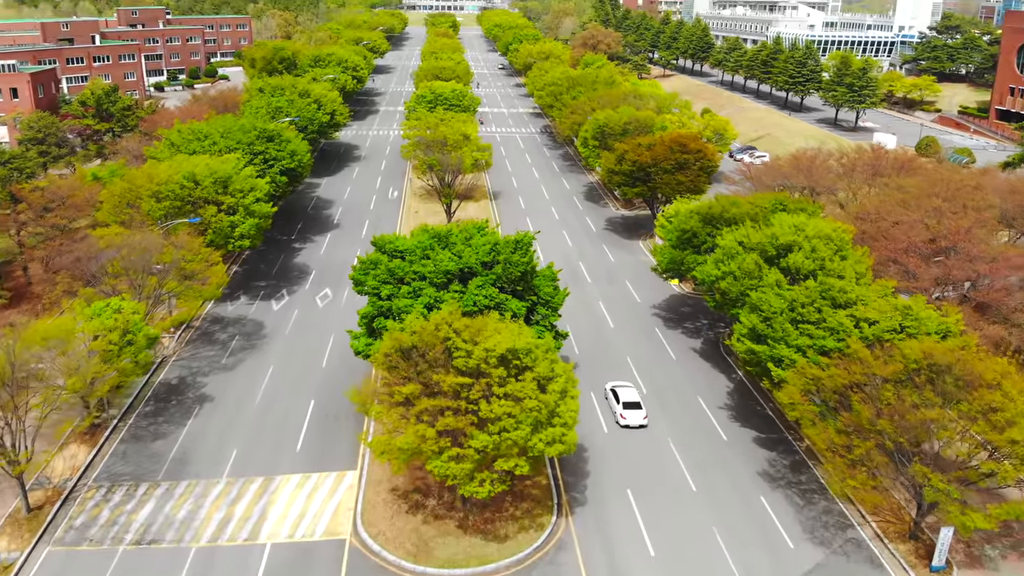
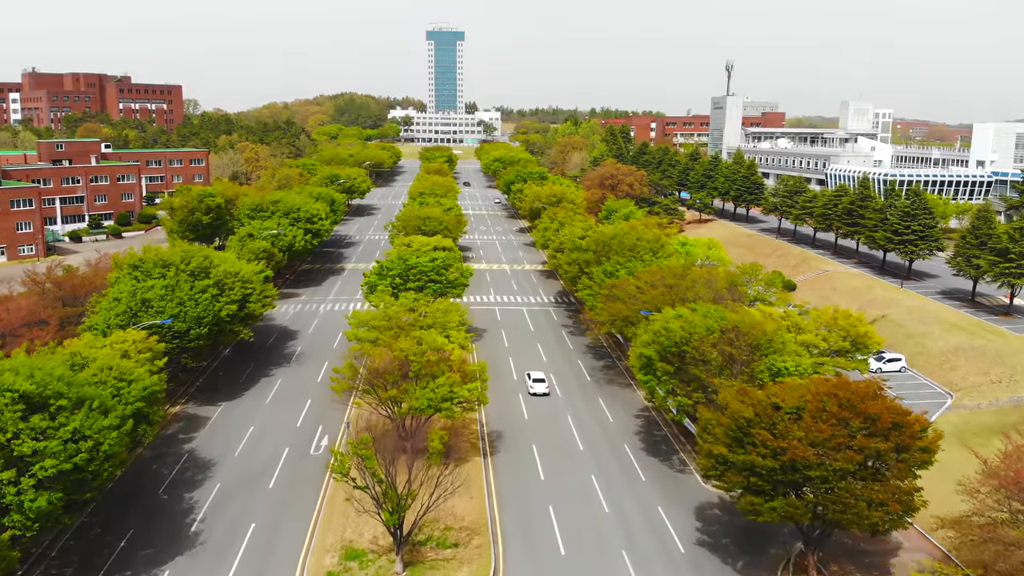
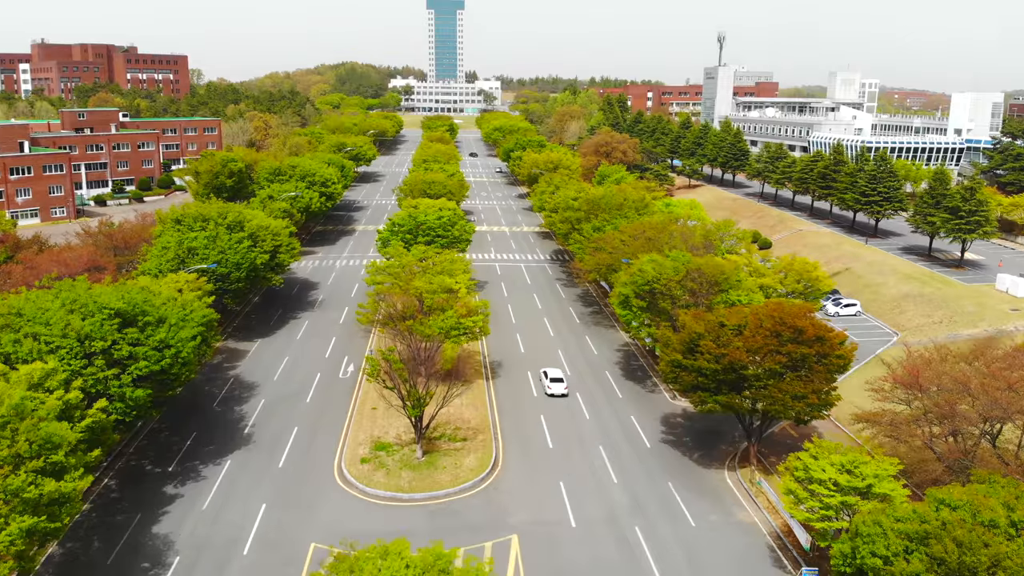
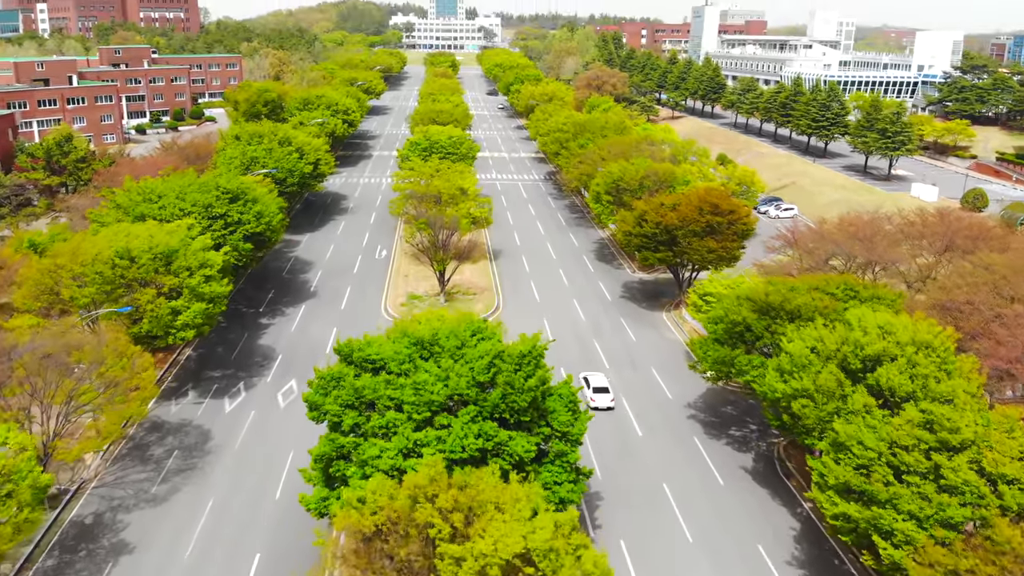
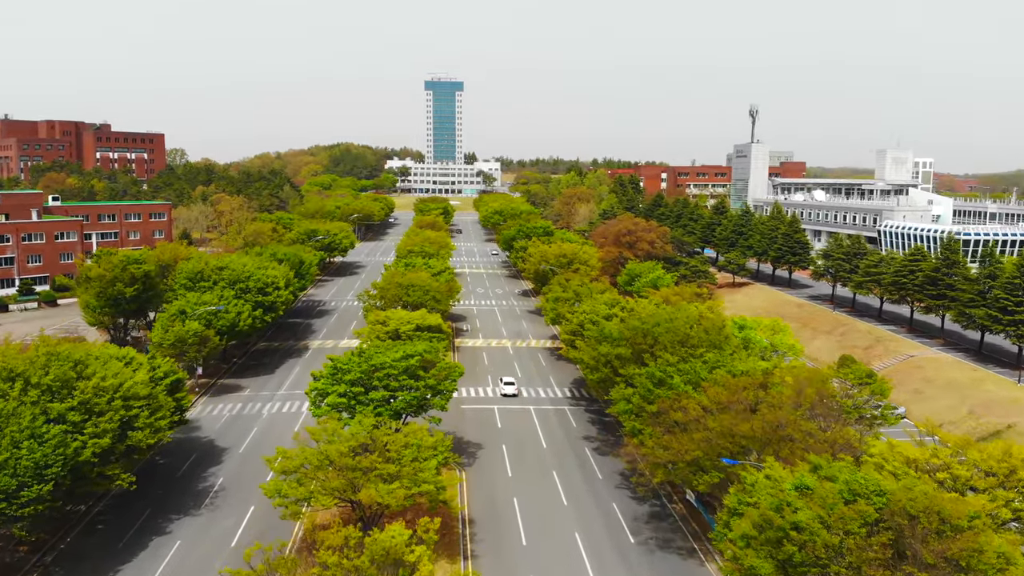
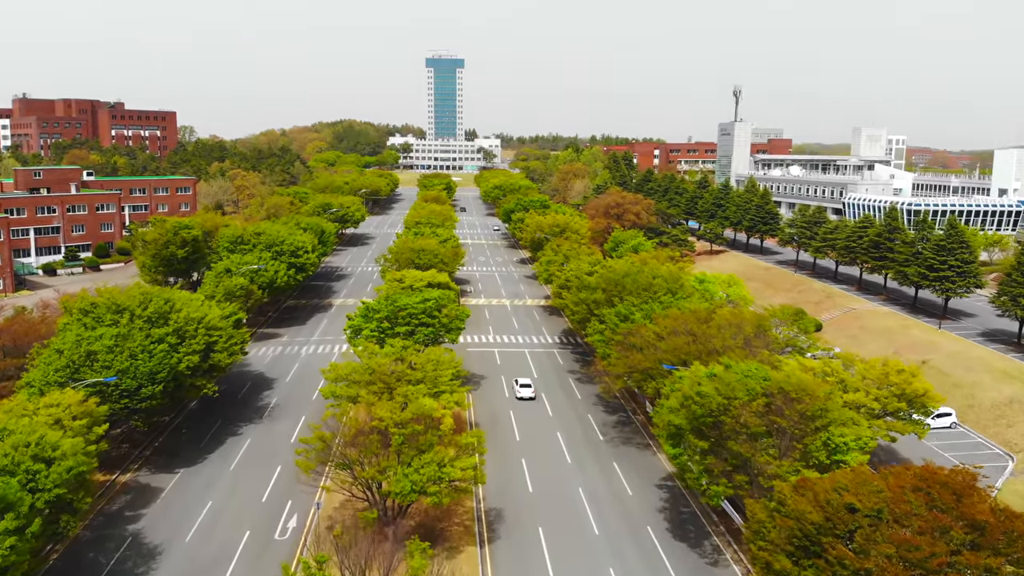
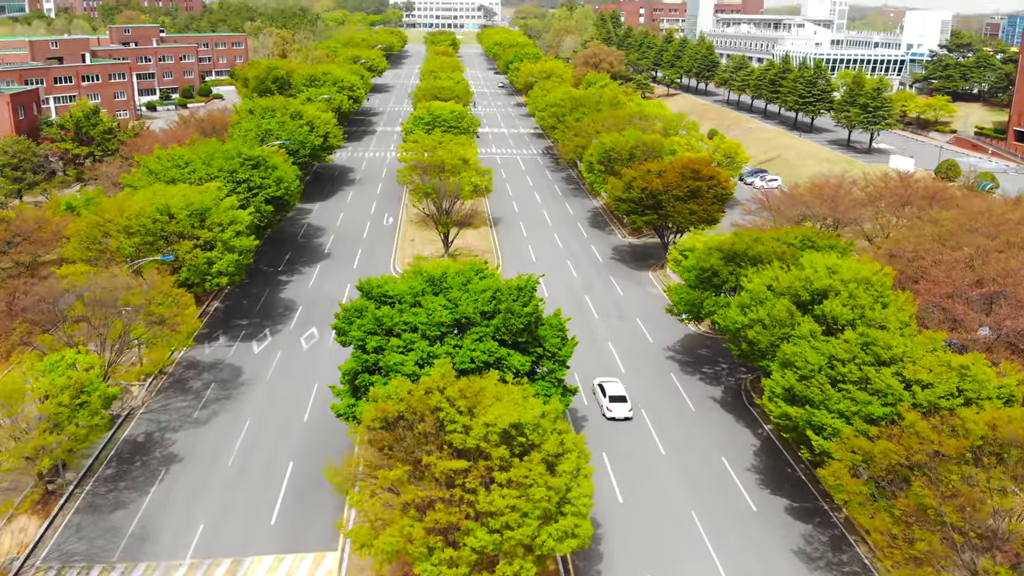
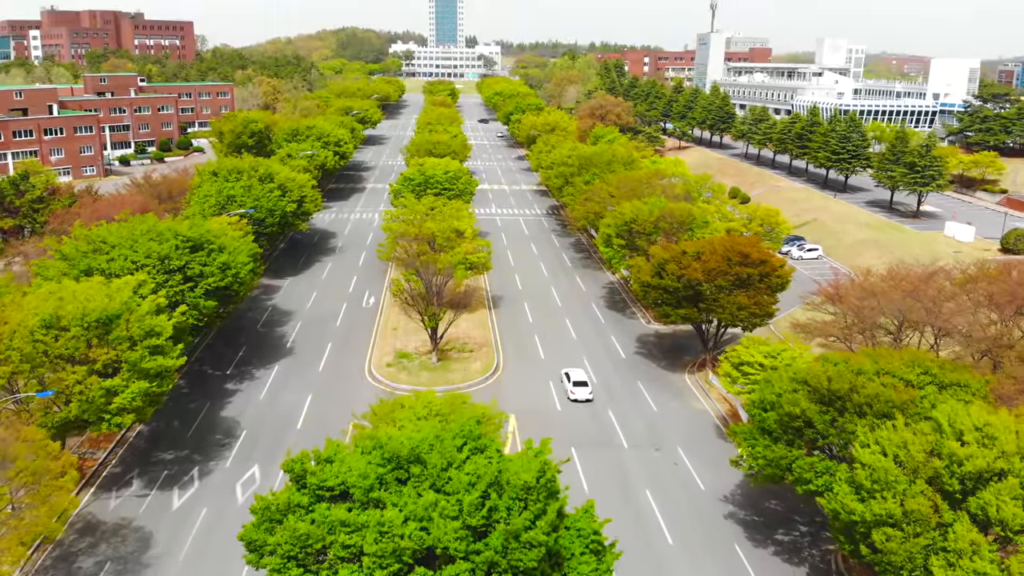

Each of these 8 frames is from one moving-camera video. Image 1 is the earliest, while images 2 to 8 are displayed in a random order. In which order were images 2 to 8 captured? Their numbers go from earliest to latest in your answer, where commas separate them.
7, 4, 8, 3, 2, 6, 5
